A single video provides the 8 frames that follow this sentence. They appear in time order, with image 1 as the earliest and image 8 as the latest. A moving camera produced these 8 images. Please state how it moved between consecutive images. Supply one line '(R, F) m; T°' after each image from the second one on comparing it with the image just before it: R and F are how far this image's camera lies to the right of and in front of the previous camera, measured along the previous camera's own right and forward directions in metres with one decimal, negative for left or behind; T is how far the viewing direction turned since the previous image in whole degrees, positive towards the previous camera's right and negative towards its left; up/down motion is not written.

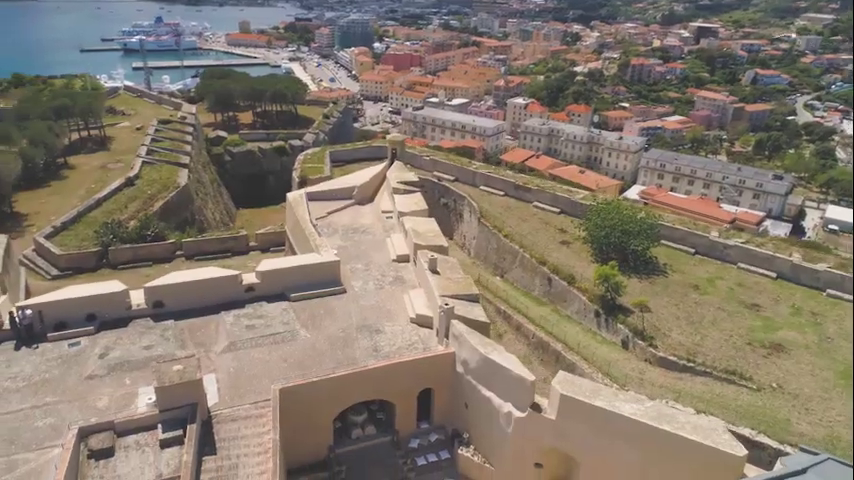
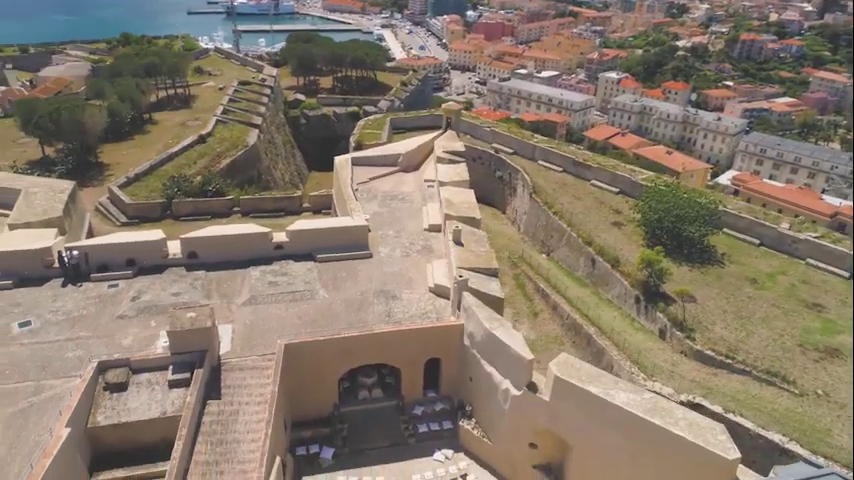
(+1.8, +0.3) m; -8°
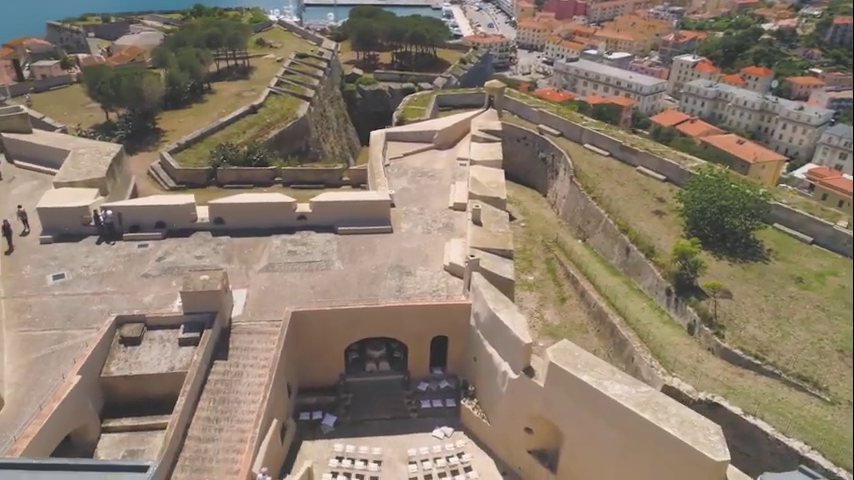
(+1.3, +0.2) m; -6°
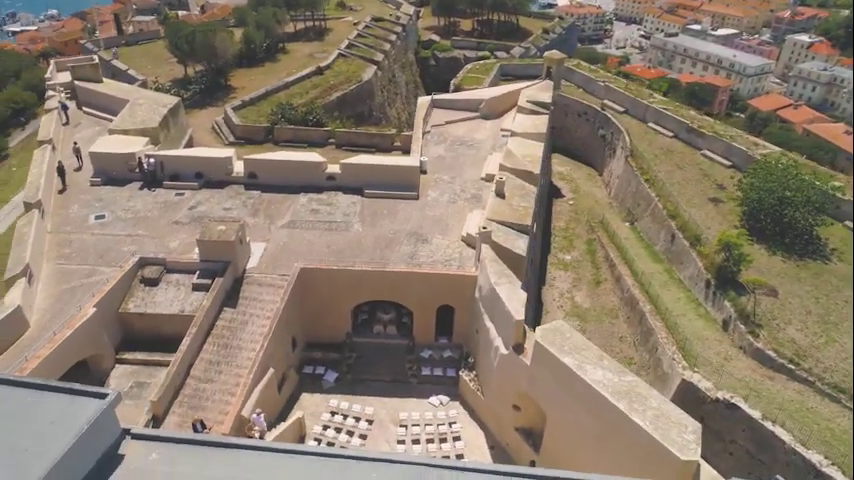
(+1.9, +0.2) m; -7°
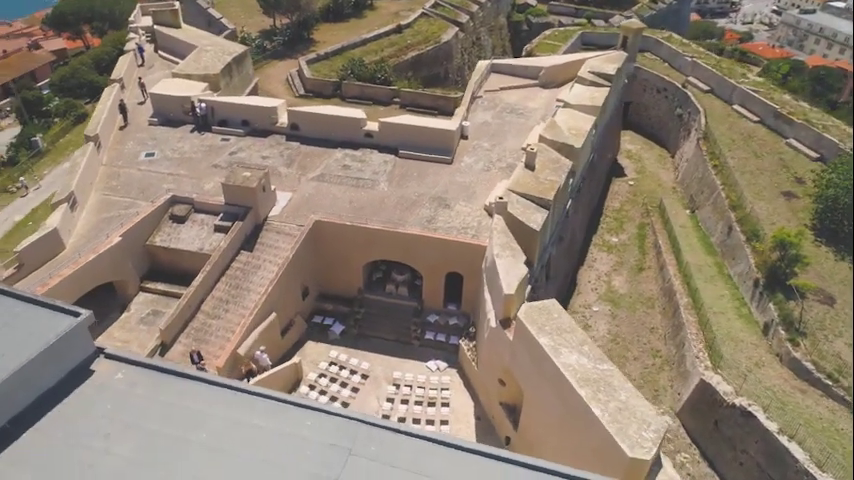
(+2.2, +0.3) m; -9°
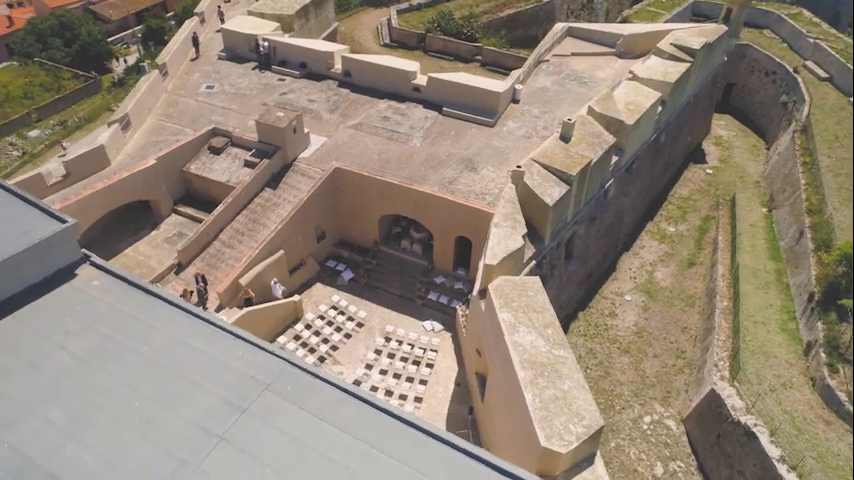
(+2.7, +0.4) m; -10°
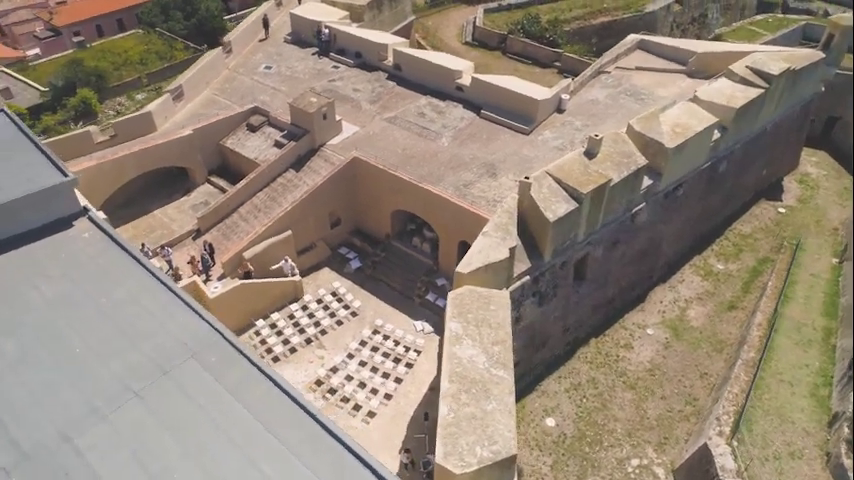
(+2.7, +0.3) m; -9°
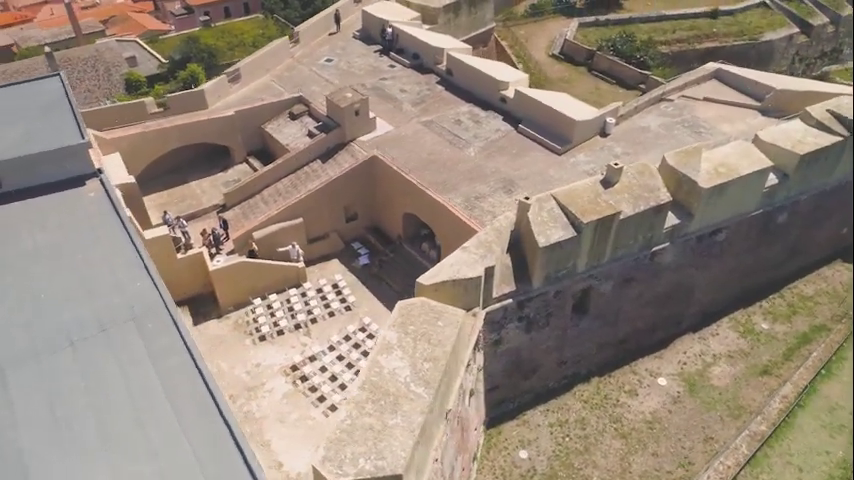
(+2.9, +0.4) m; -10°
